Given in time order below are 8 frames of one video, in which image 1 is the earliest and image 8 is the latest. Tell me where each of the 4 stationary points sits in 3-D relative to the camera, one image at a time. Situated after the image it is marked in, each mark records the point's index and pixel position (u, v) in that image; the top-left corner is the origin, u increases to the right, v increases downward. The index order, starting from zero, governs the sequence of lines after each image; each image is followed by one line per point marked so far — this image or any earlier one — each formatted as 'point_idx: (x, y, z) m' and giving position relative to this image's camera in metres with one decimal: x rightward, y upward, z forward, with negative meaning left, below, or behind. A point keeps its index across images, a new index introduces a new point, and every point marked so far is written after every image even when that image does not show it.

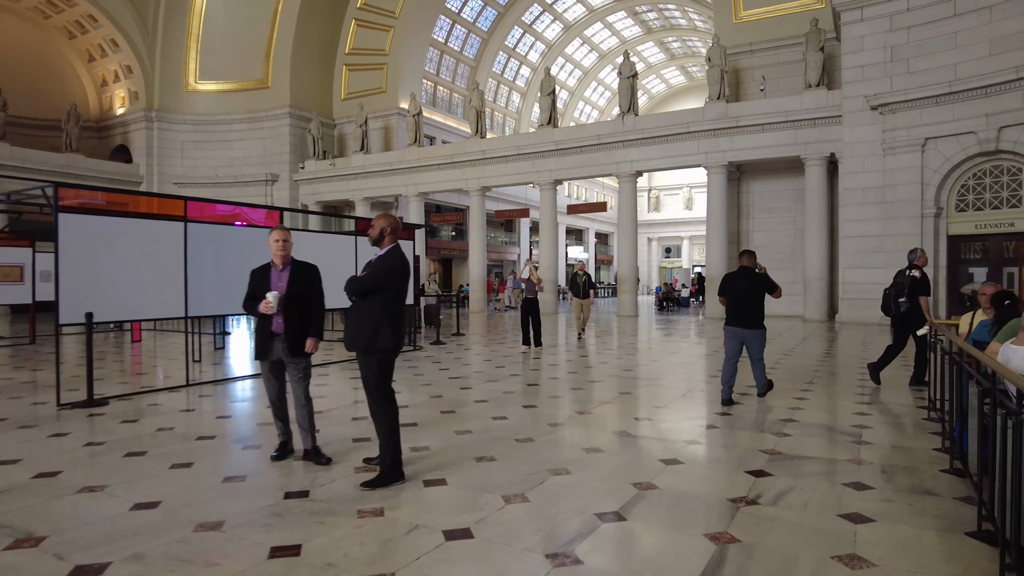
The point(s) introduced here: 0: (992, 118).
0: (+10.4, +3.7, +14.3) m
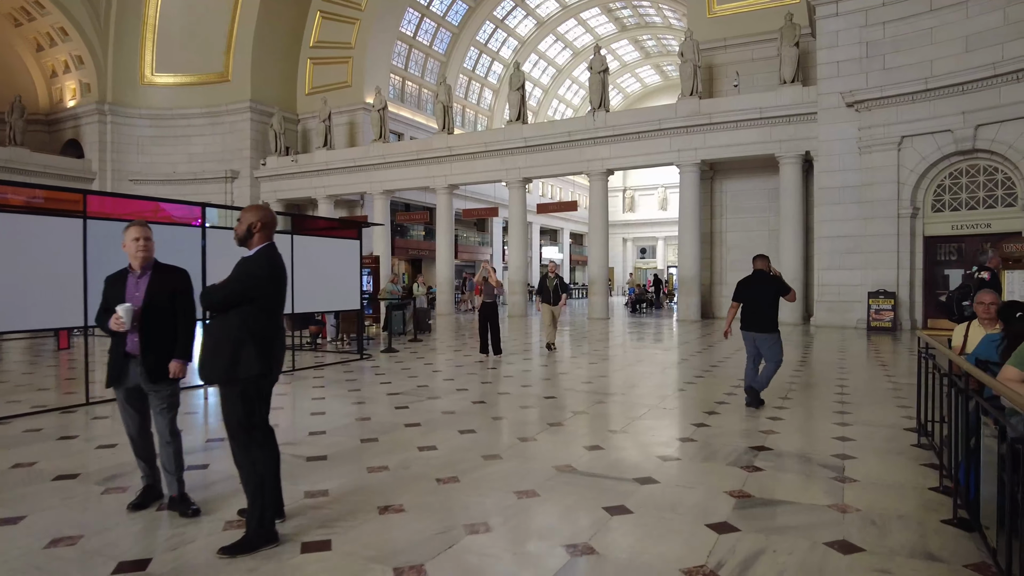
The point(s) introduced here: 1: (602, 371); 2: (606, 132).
0: (+9.6, +3.6, +13.9) m
1: (+1.3, -1.1, +9.4) m
2: (+2.7, +4.5, +18.8) m
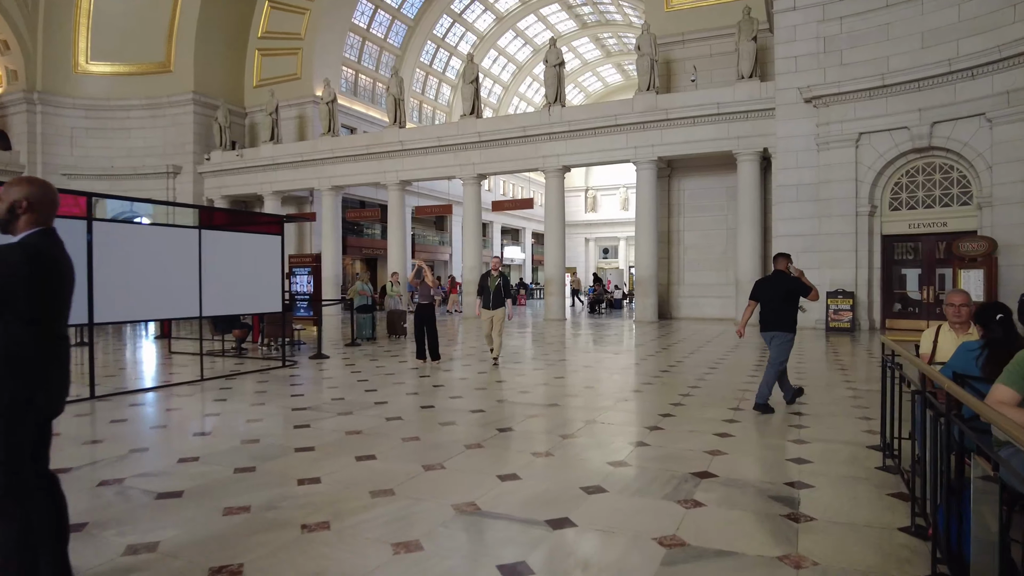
0: (+8.6, +3.6, +13.6) m
1: (+0.4, -1.1, +8.7) m
2: (+1.4, +4.5, +18.2) m
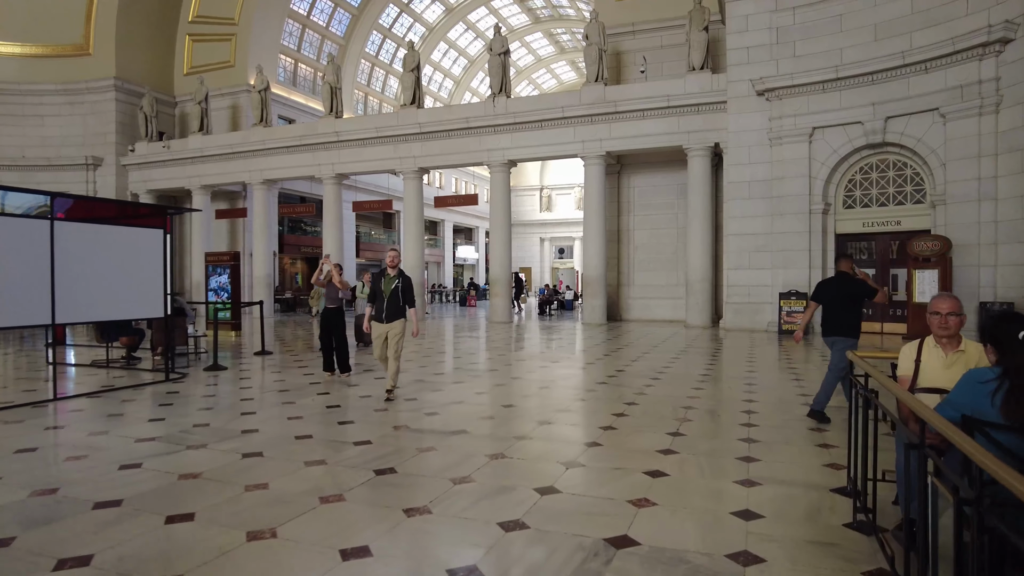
0: (+7.3, +3.6, +13.1) m
1: (-0.5, -1.1, +7.7) m
2: (-0.2, +4.4, +17.2) m
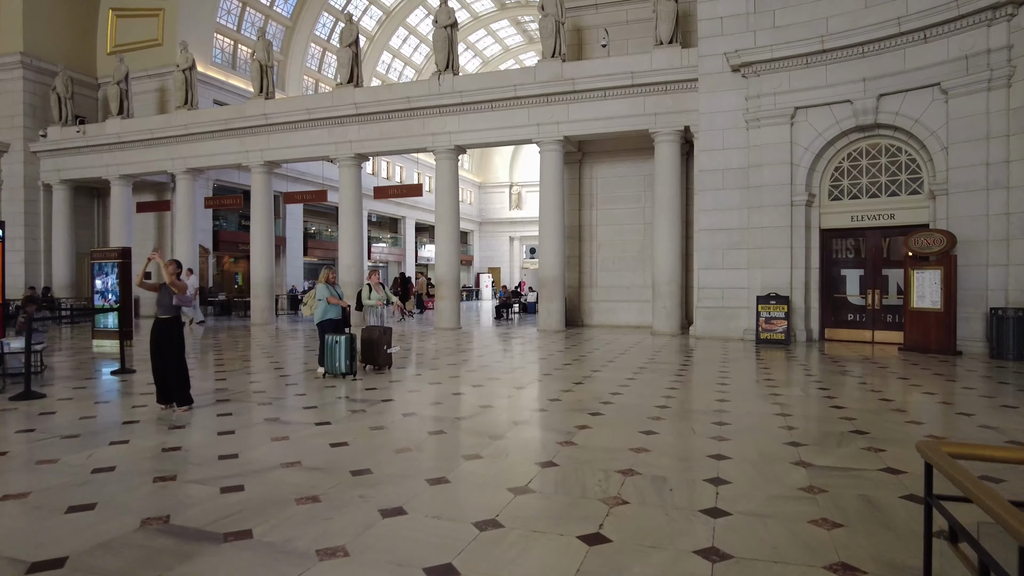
0: (+6.2, +3.6, +11.4) m
1: (-1.4, -1.1, +5.8) m
2: (-1.4, +4.4, +15.3) m
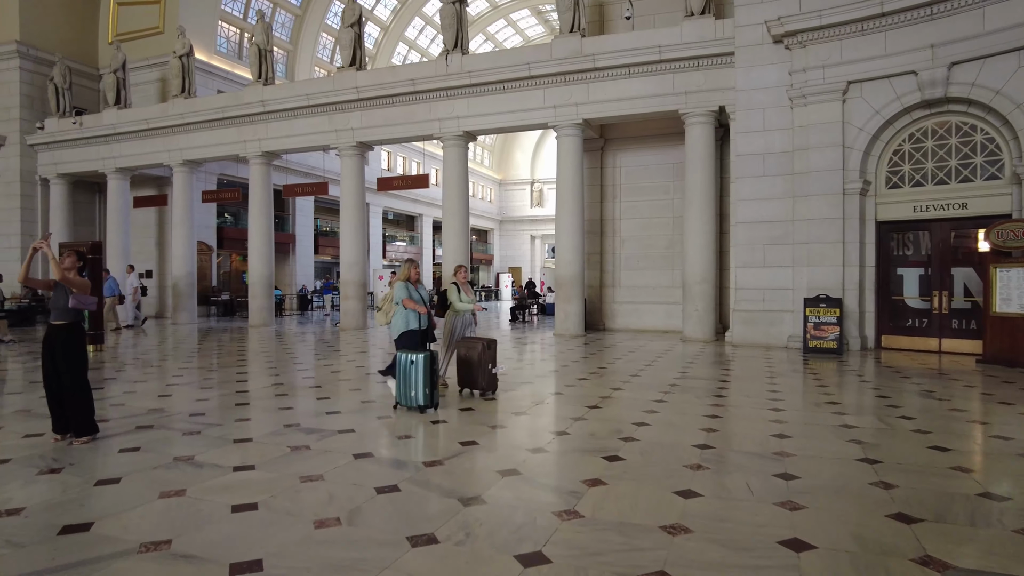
0: (+6.4, +3.5, +9.8) m
1: (-1.5, -1.1, +4.5) m
2: (-1.1, +4.4, +13.9) m
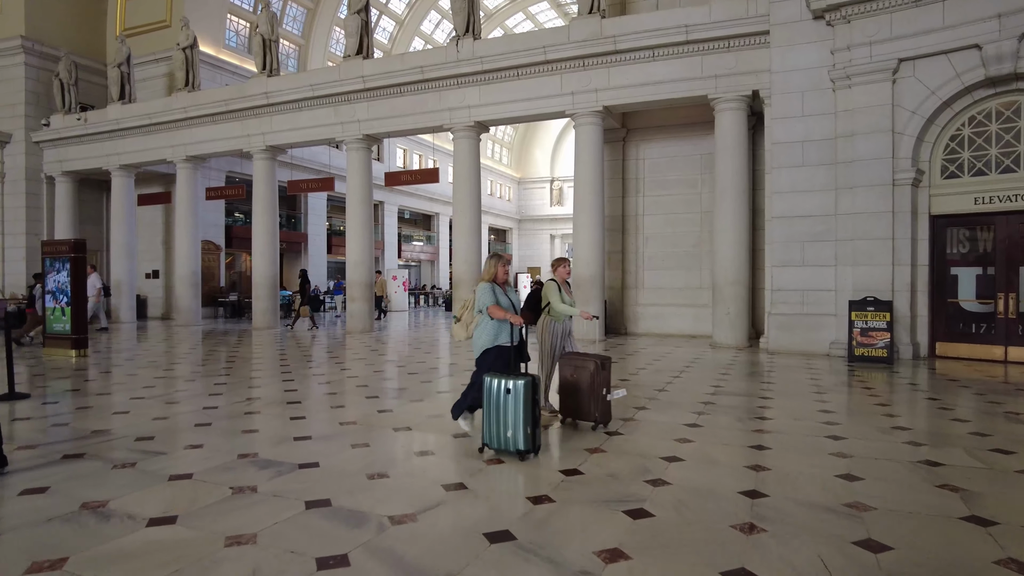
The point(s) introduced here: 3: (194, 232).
0: (+6.5, +3.5, +8.7) m
1: (-1.5, -1.1, +3.6) m
2: (-0.8, +4.4, +13.1) m
3: (-8.3, +1.4, +17.1) m
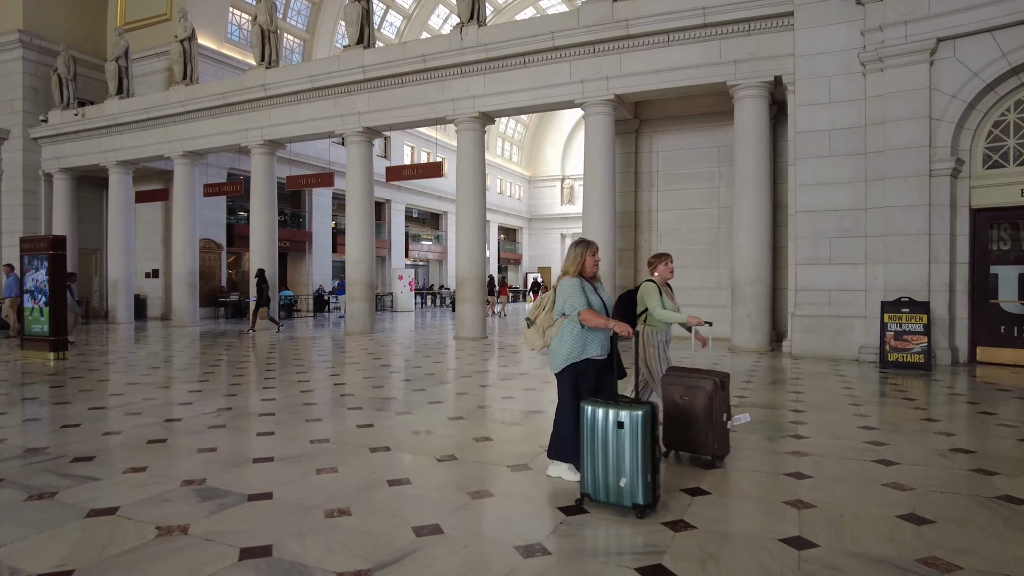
0: (+6.6, +3.5, +7.9) m
1: (-1.6, -1.1, +2.9) m
2: (-0.7, +4.4, +12.4) m
3: (-8.1, +1.5, +16.6) m
